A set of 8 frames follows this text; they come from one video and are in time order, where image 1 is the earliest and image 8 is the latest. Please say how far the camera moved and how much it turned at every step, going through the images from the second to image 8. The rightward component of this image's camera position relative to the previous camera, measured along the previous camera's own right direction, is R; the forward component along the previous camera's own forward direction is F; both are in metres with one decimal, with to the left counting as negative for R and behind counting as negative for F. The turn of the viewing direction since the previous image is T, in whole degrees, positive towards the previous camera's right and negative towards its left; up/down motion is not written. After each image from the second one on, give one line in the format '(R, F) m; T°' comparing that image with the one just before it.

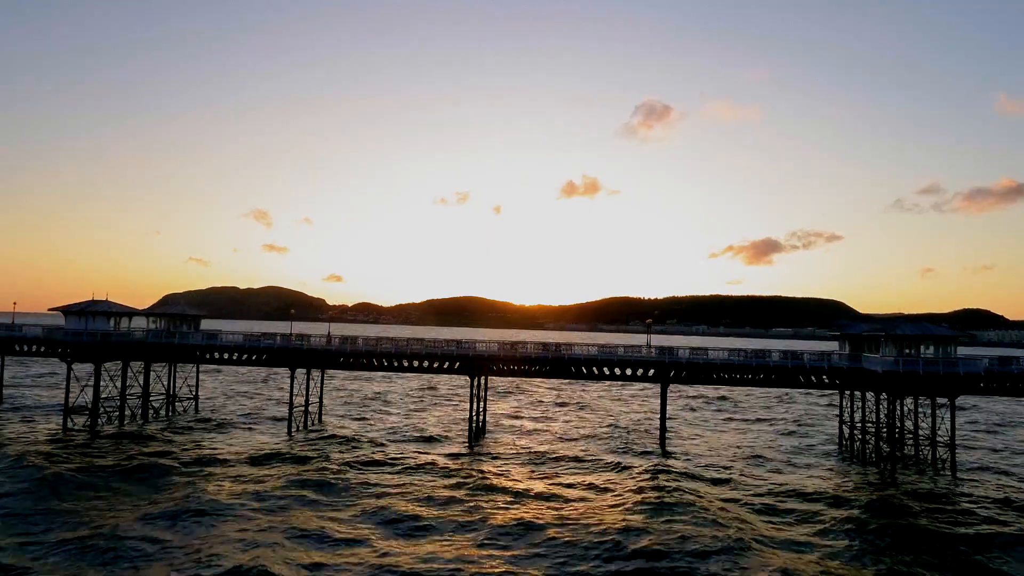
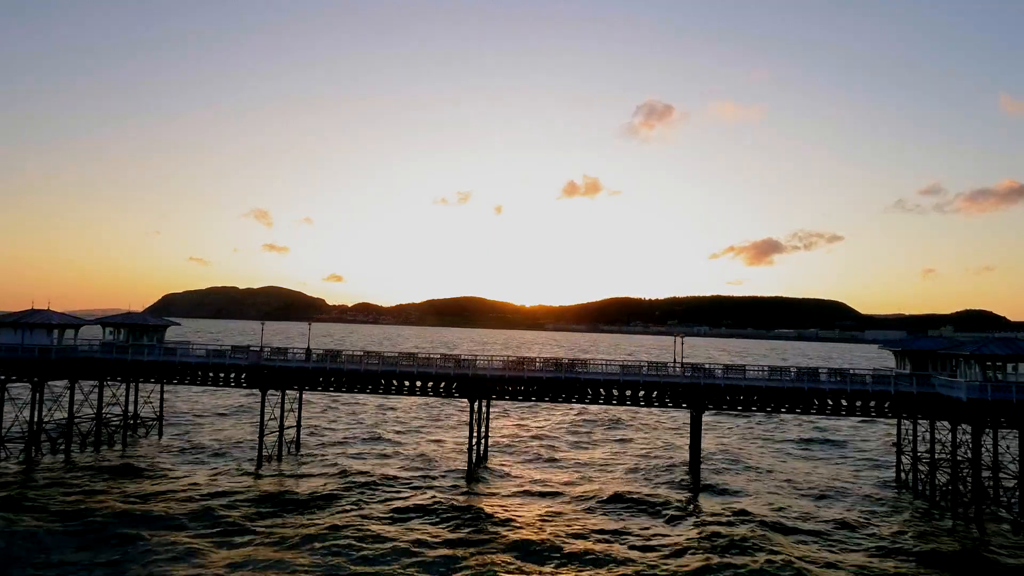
(-0.2, +3.6) m; 0°
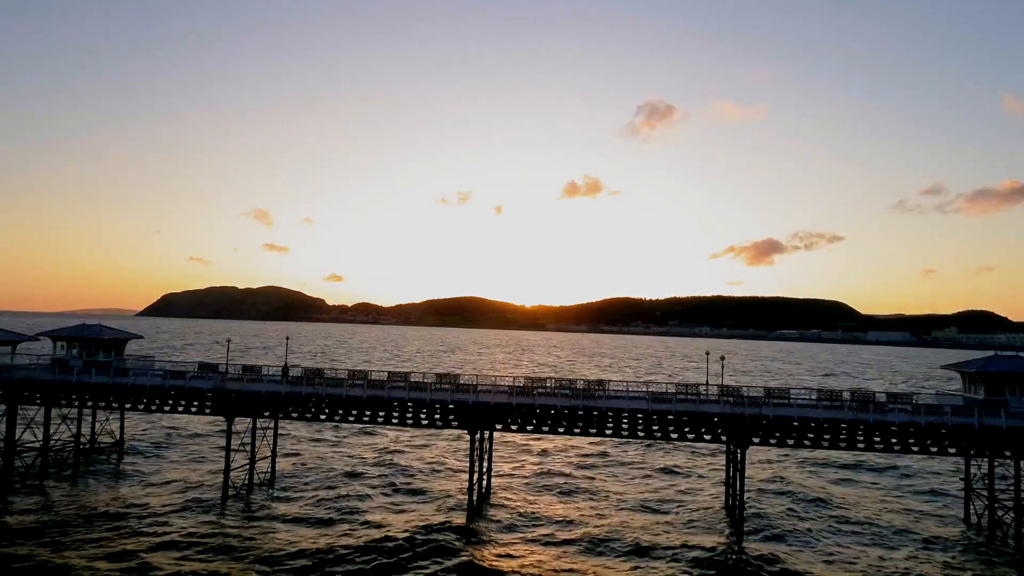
(-0.2, +3.2) m; 0°
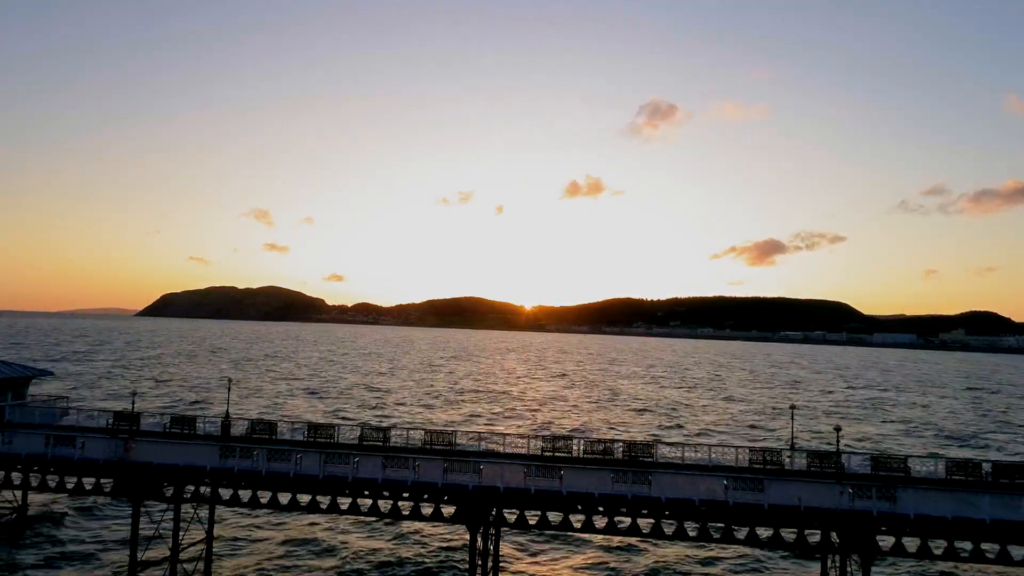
(-0.4, +5.3) m; 0°
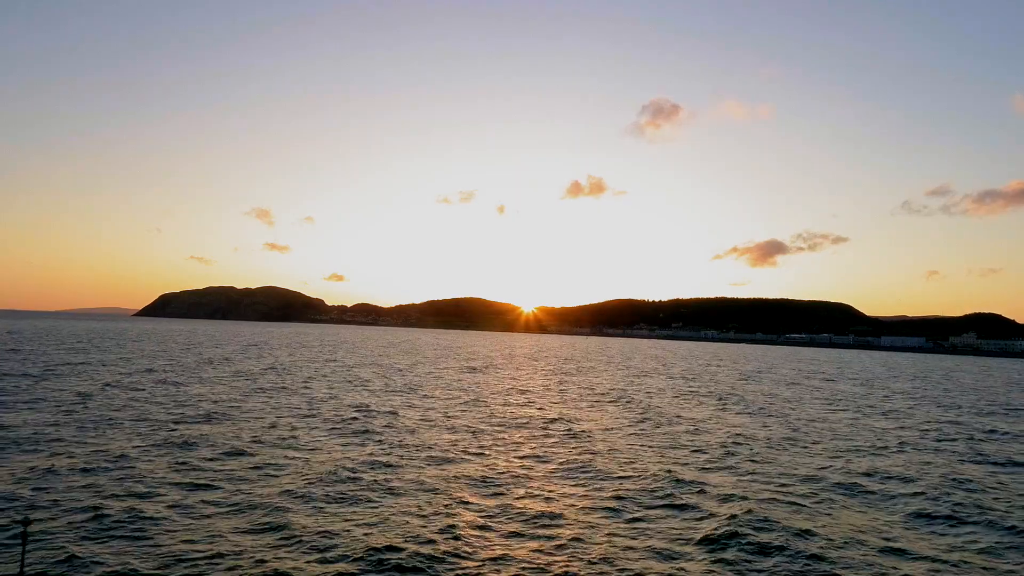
(-1.2, +7.2) m; 0°
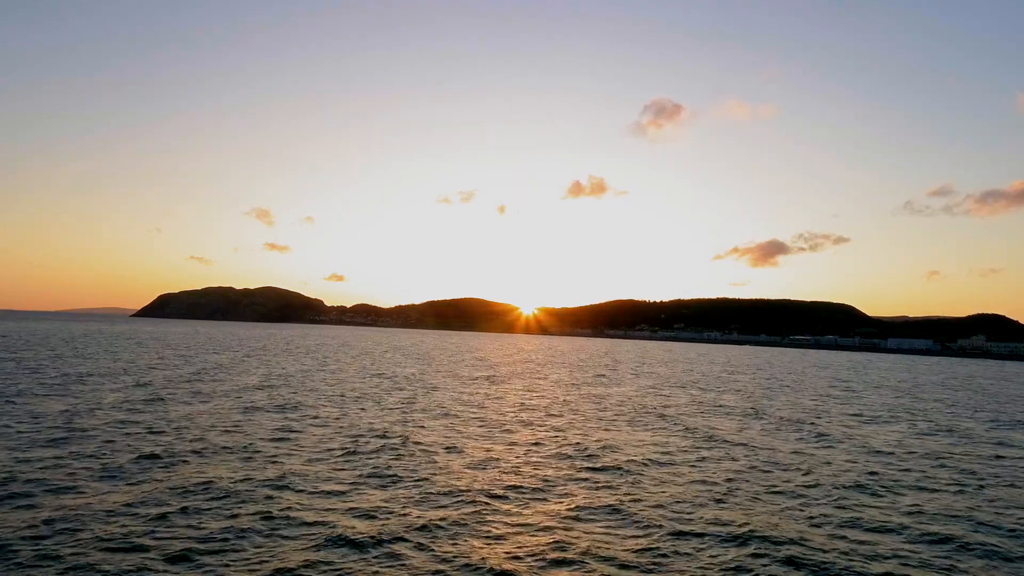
(-1.4, +5.7) m; 0°
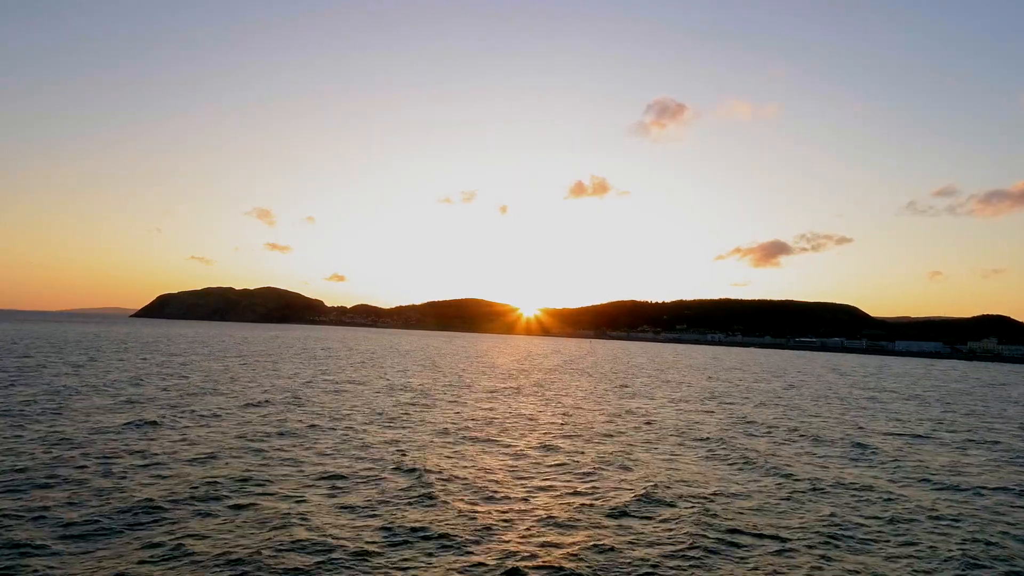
(-1.4, +6.4) m; 0°
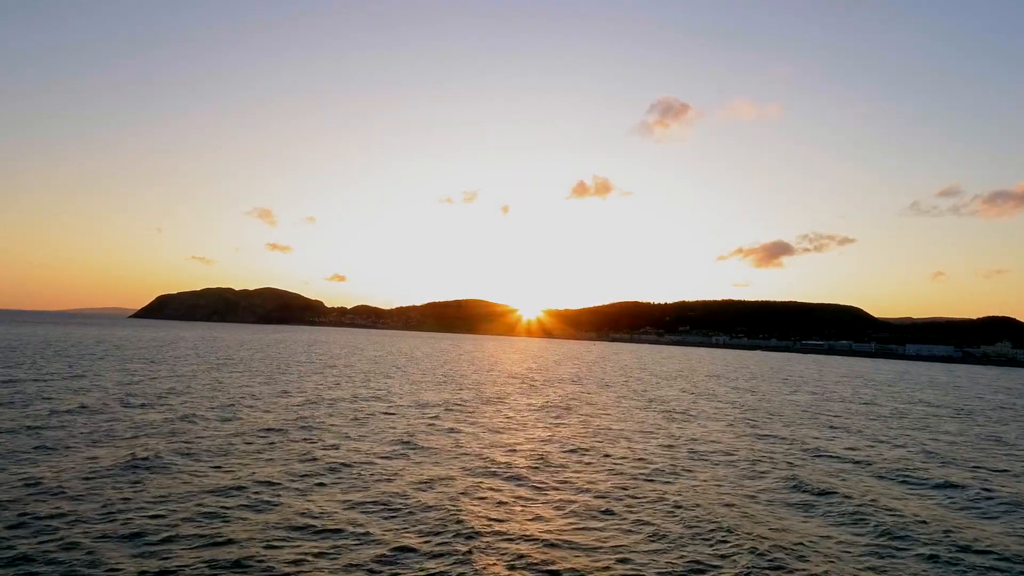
(-2.1, +7.3) m; 0°
